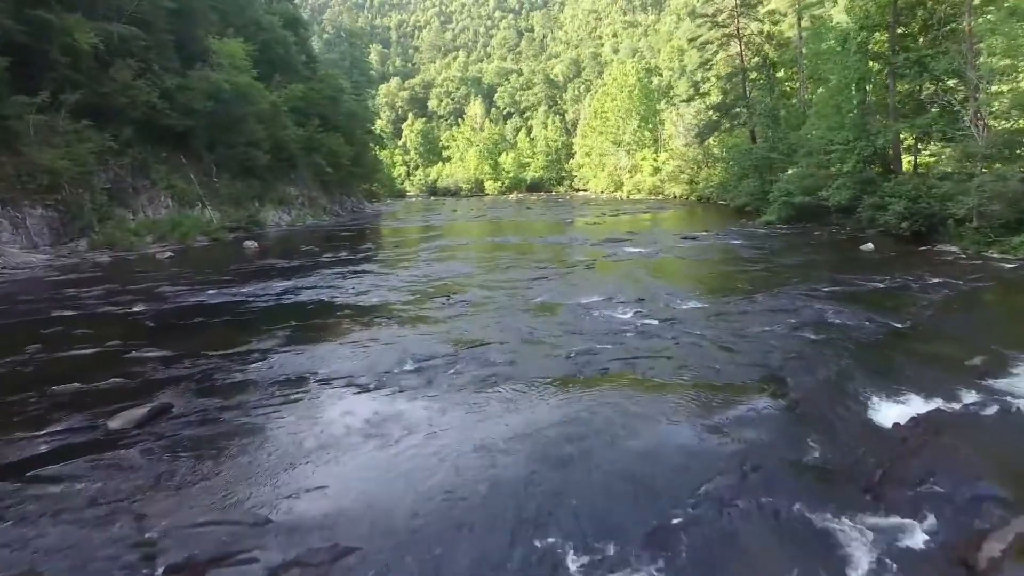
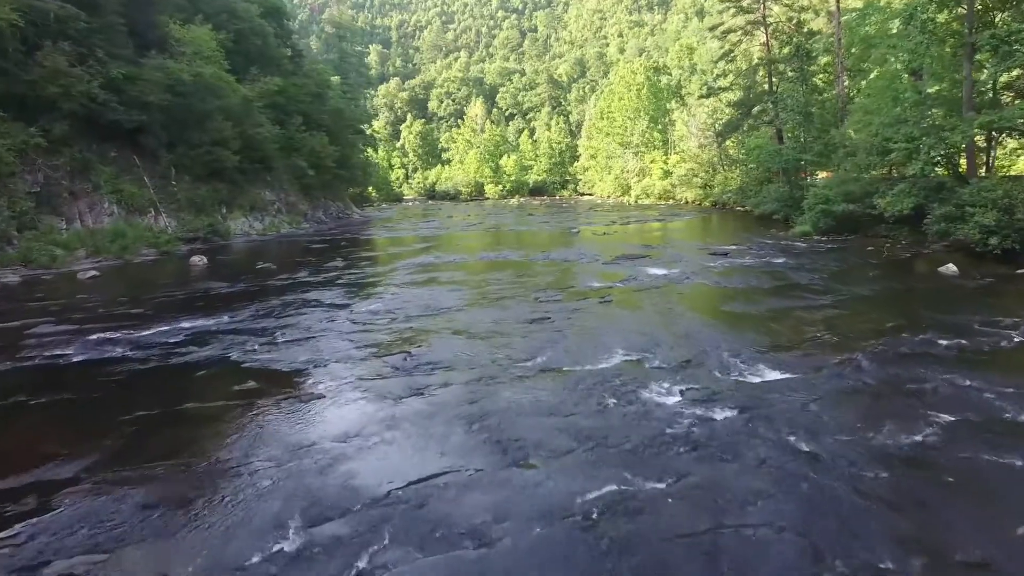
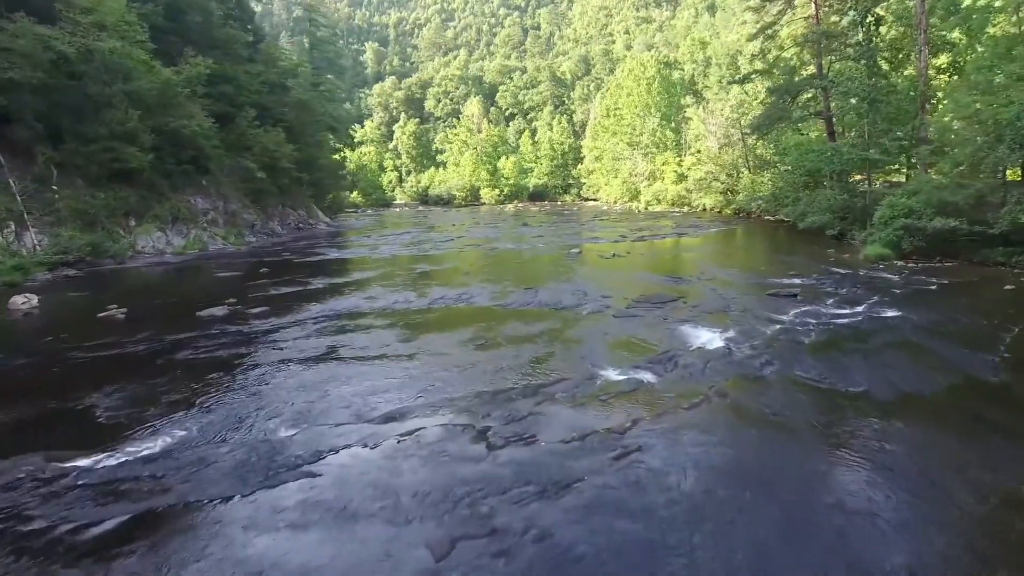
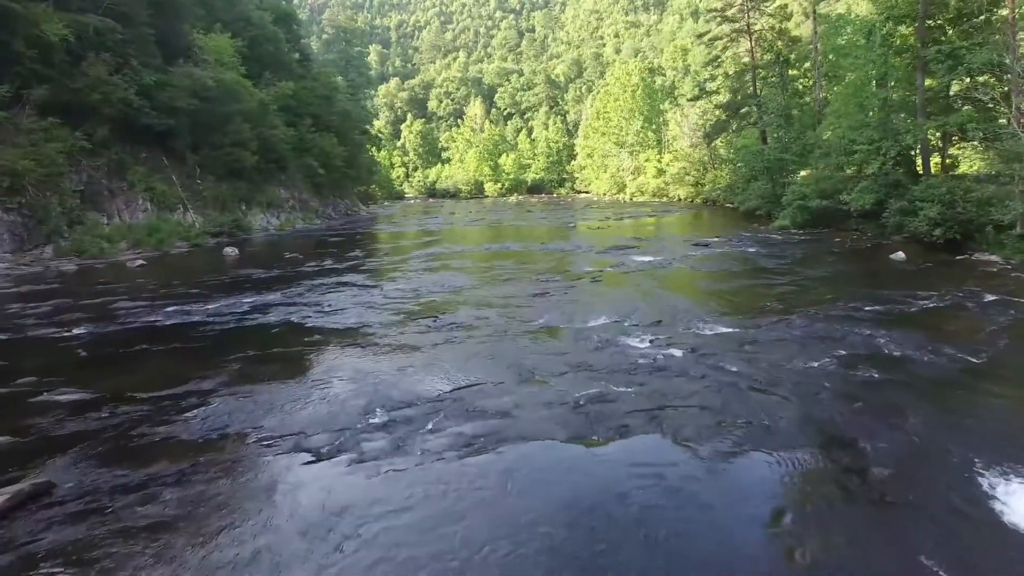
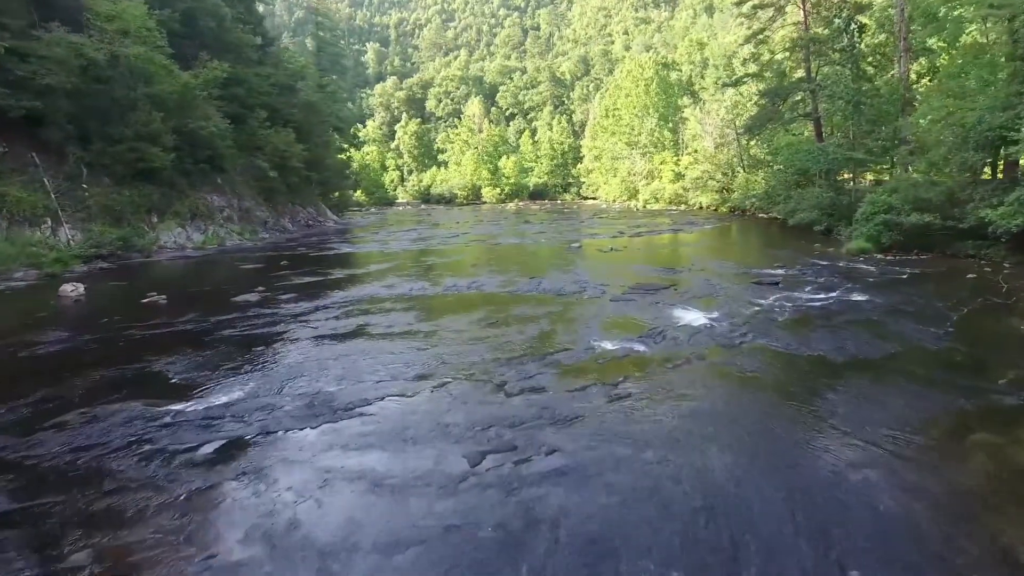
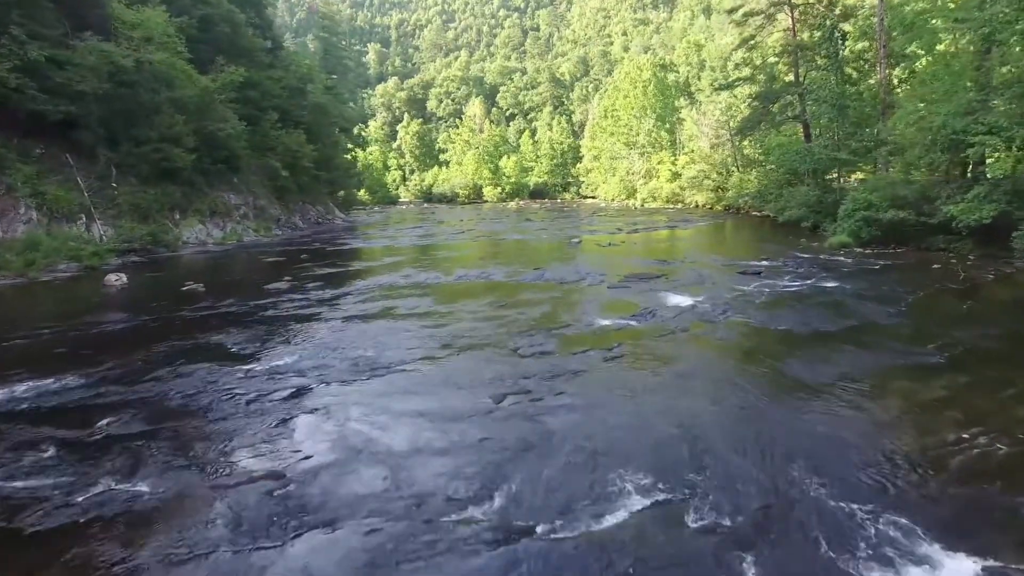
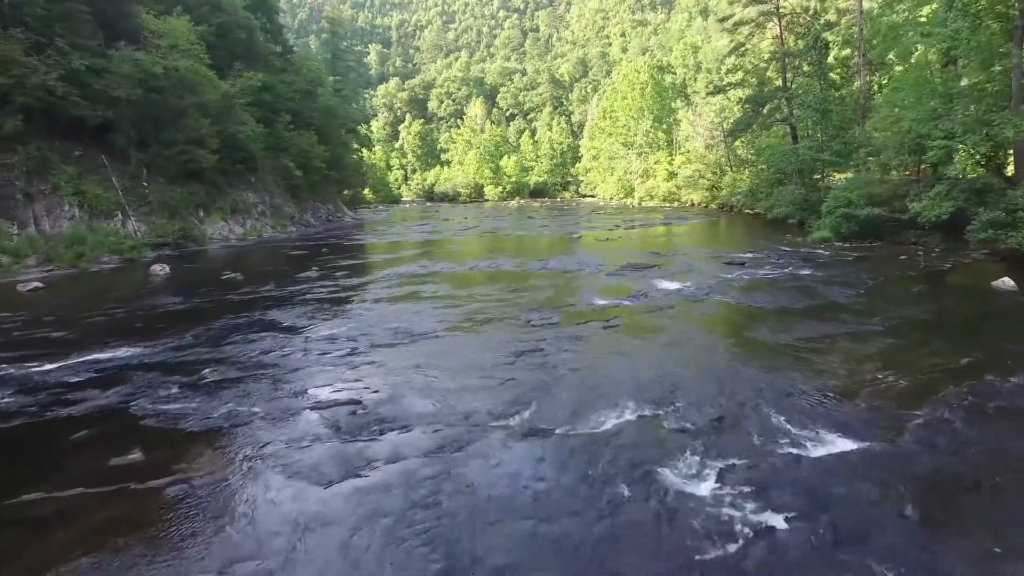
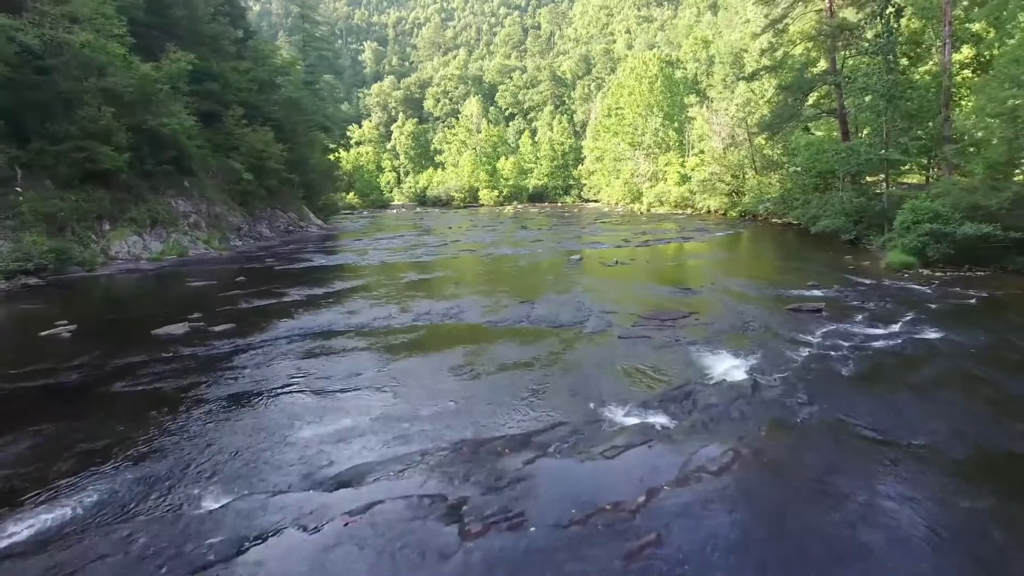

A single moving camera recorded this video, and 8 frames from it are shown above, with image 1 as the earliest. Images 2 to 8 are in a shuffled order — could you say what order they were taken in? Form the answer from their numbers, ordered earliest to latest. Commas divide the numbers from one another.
4, 2, 7, 6, 5, 3, 8
